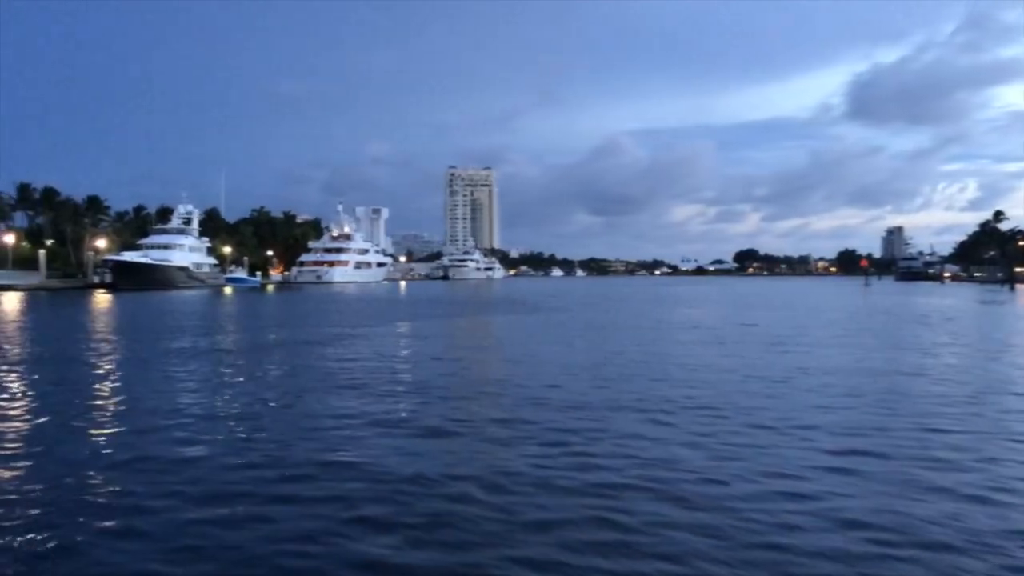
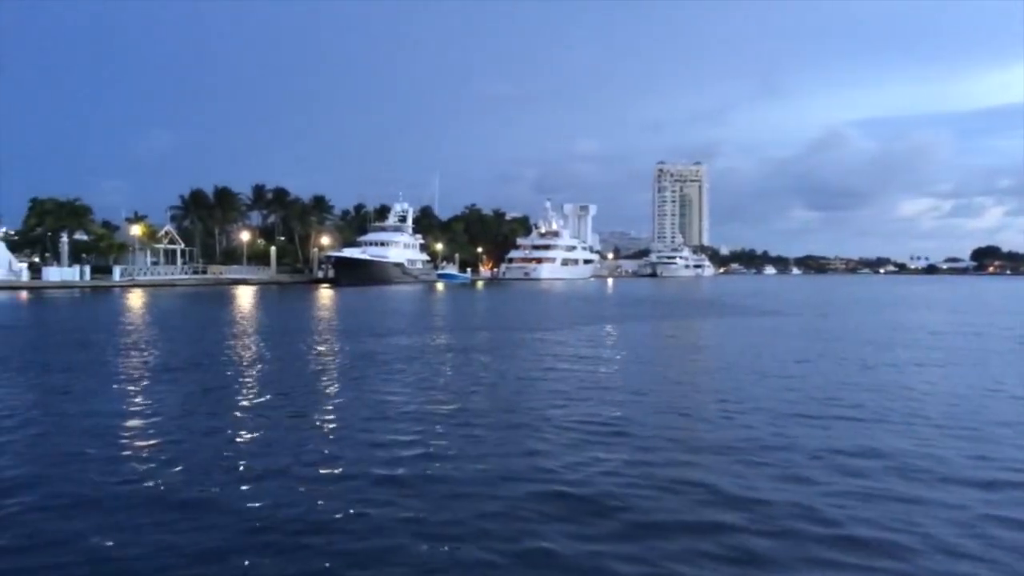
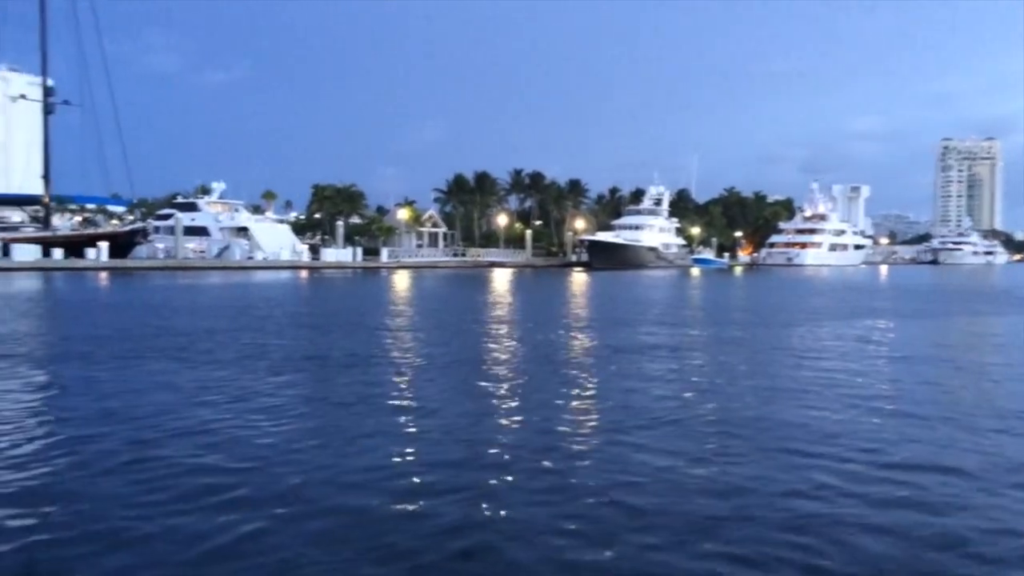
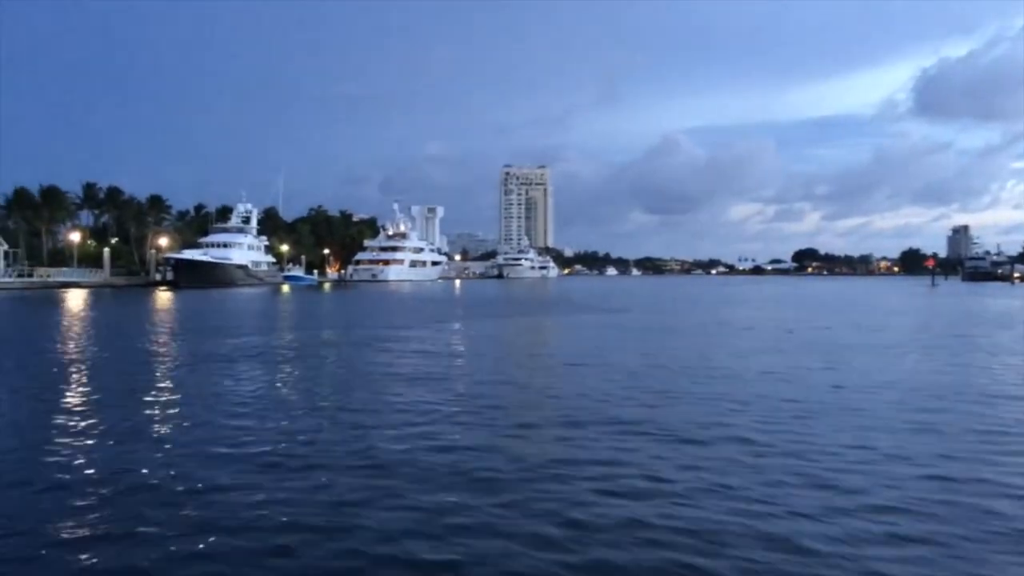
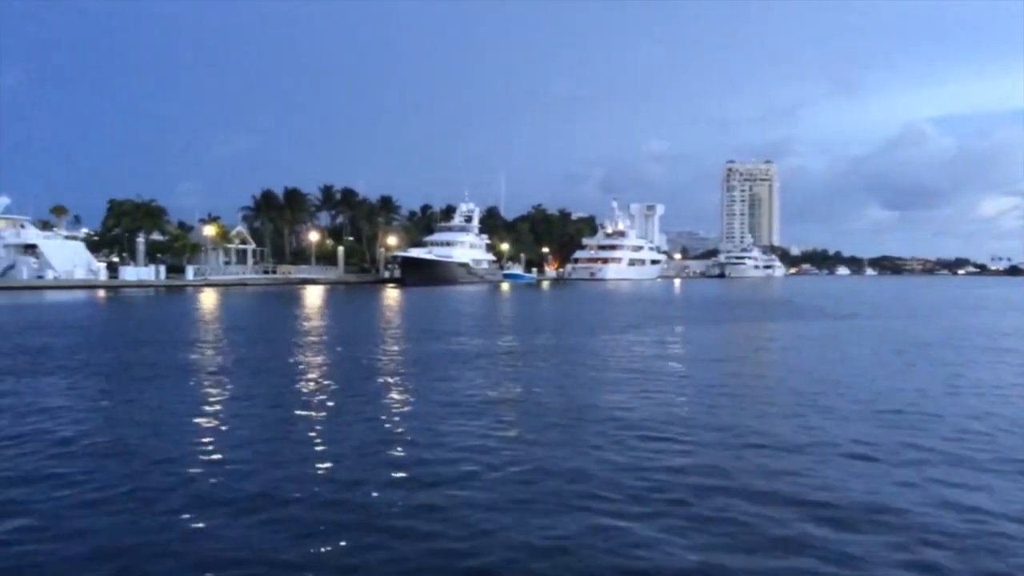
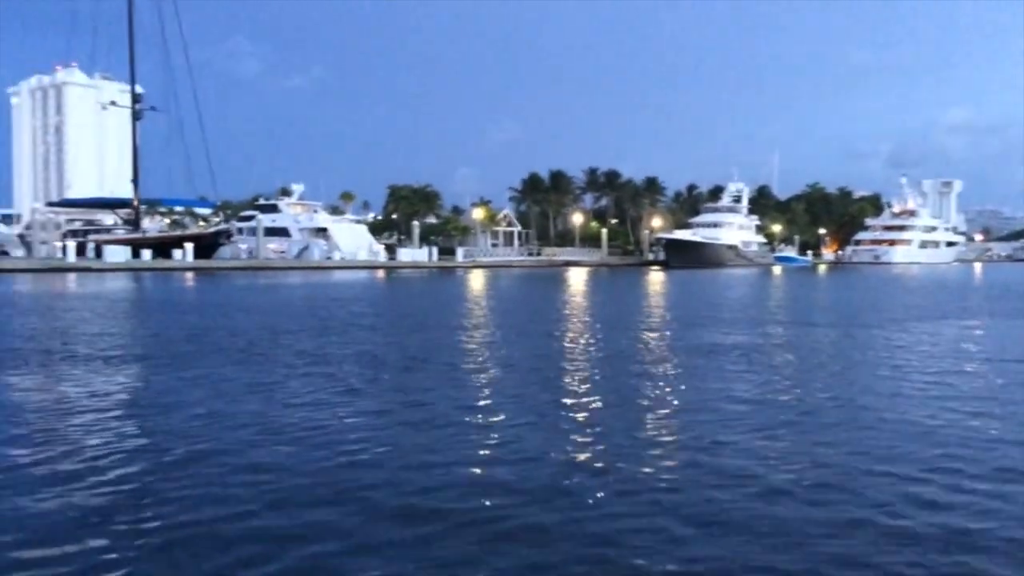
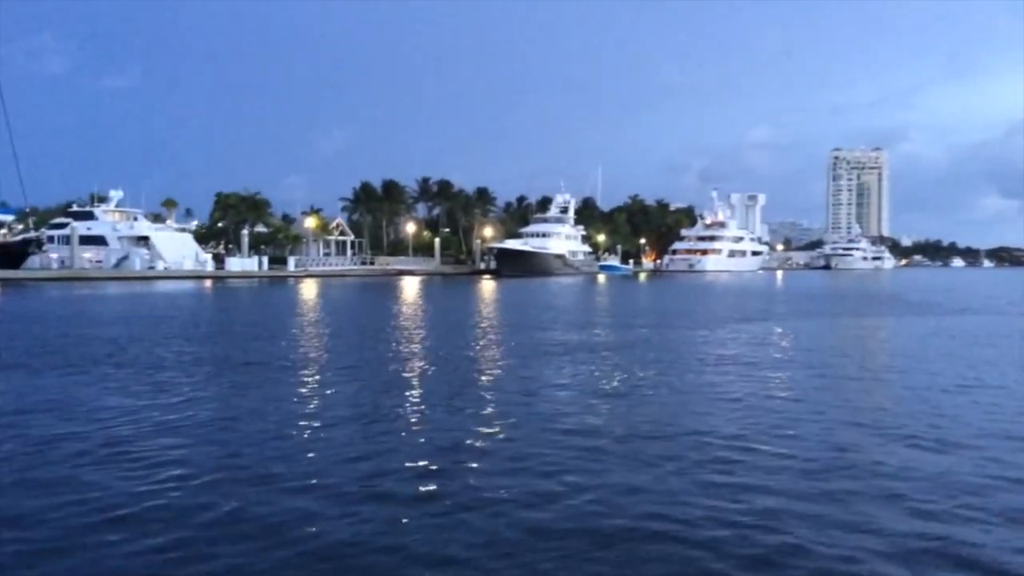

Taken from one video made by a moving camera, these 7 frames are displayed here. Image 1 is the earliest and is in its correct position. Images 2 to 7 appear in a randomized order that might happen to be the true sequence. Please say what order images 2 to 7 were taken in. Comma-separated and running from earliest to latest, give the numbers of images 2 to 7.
4, 2, 5, 7, 3, 6
